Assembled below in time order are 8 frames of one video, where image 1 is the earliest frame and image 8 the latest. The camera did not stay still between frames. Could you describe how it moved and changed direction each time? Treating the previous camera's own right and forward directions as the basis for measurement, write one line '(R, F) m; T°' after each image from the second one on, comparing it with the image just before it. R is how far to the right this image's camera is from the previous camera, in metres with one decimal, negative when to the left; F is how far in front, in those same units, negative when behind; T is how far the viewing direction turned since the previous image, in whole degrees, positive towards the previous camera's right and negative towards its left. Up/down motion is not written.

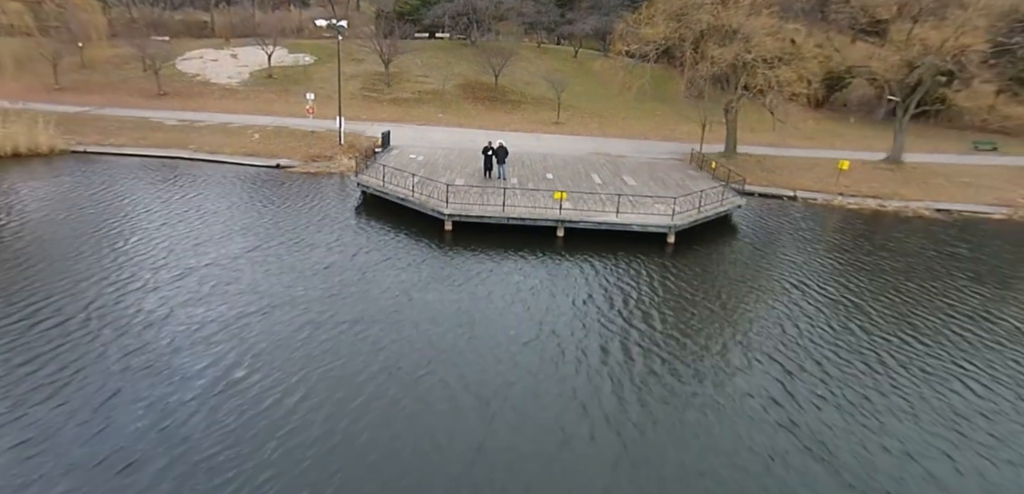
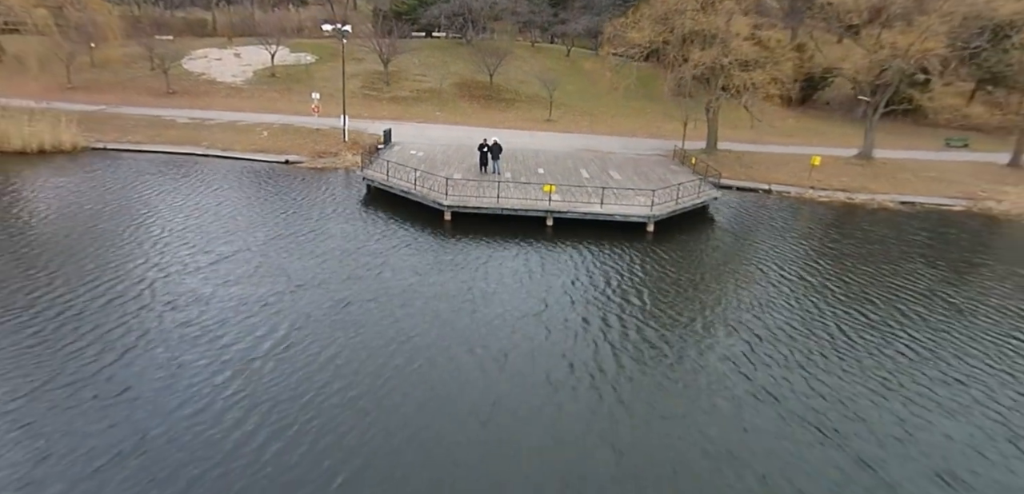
(+0.1, -1.5) m; 0°
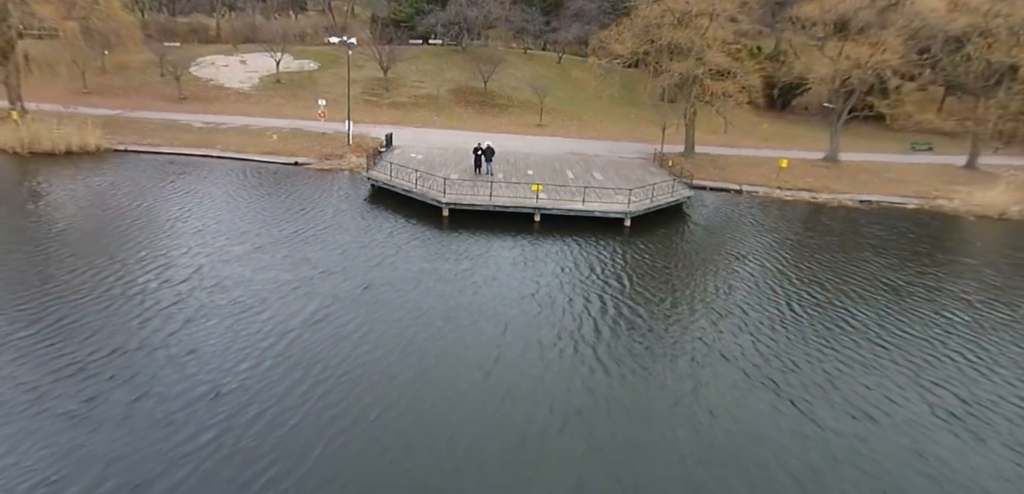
(+0.1, -2.0) m; +1°
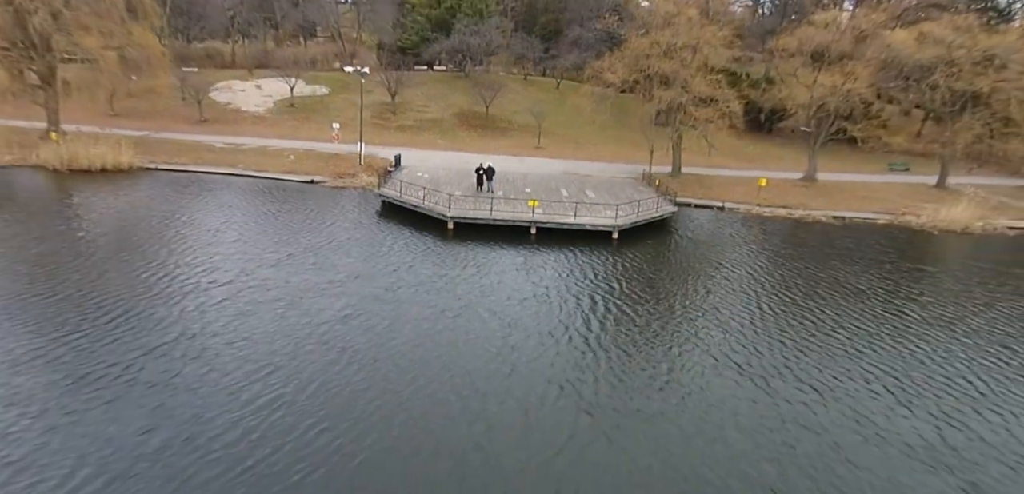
(+0.1, -2.0) m; 0°
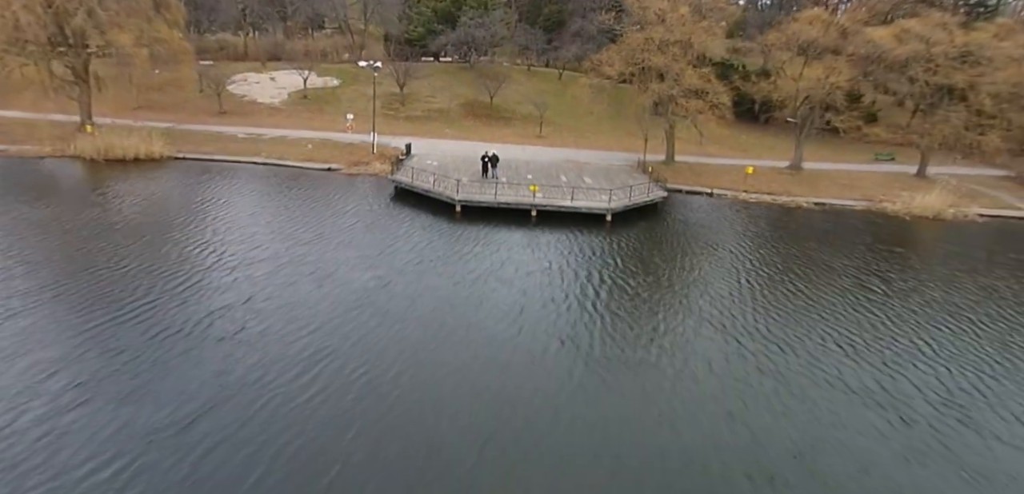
(0.0, -2.1) m; 0°
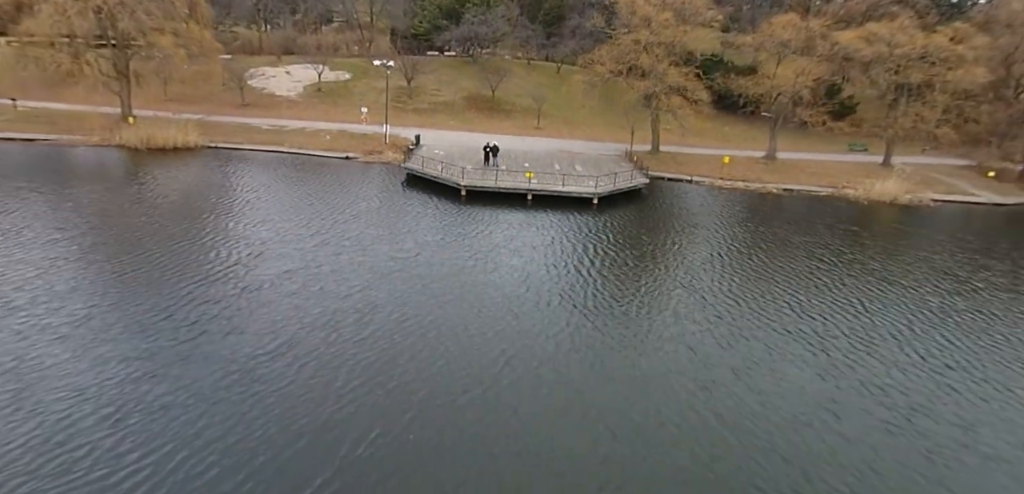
(+0.2, -3.4) m; 0°
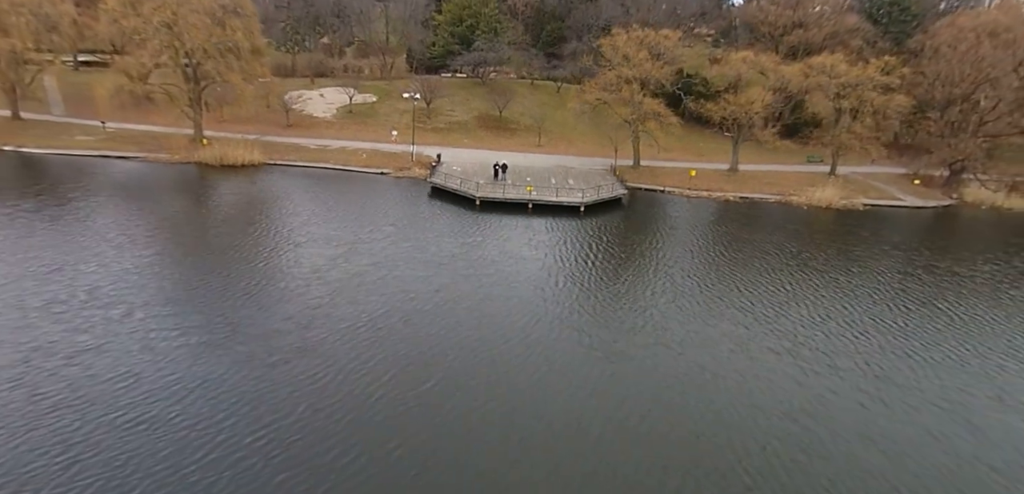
(+0.1, -7.2) m; -1°
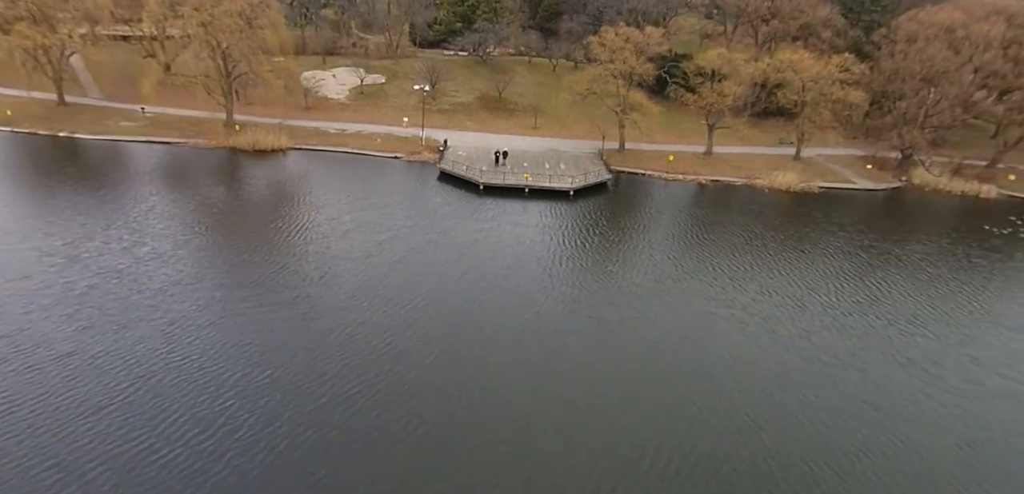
(-0.2, -5.7) m; 0°
